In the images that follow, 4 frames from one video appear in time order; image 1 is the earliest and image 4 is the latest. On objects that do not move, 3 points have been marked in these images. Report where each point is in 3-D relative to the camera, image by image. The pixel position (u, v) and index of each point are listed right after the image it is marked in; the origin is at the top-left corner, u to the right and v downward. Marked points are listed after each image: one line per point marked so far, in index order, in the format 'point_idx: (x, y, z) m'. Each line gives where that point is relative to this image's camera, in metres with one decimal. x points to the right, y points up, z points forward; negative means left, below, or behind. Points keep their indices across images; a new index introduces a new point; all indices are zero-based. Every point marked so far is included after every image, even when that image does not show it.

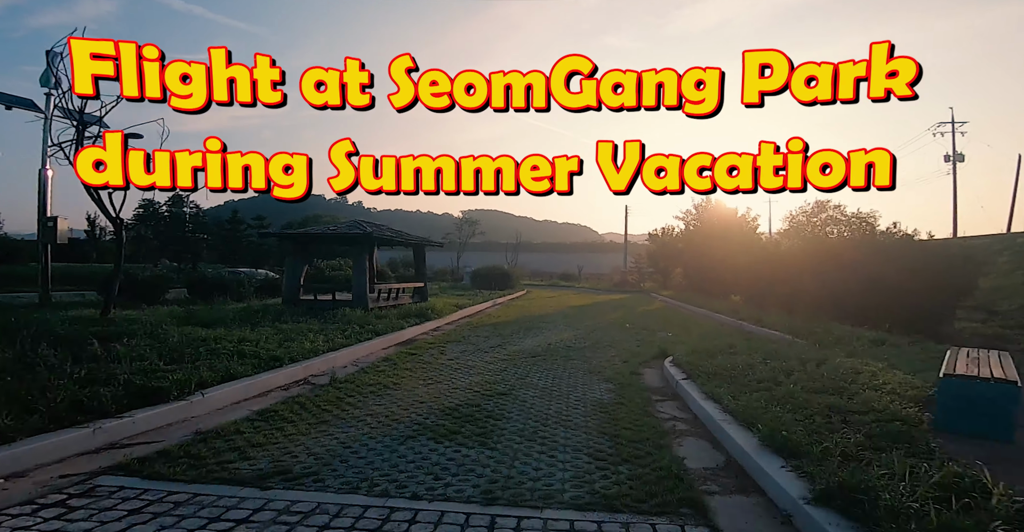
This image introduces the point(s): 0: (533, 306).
0: (+0.5, -1.2, +16.8) m
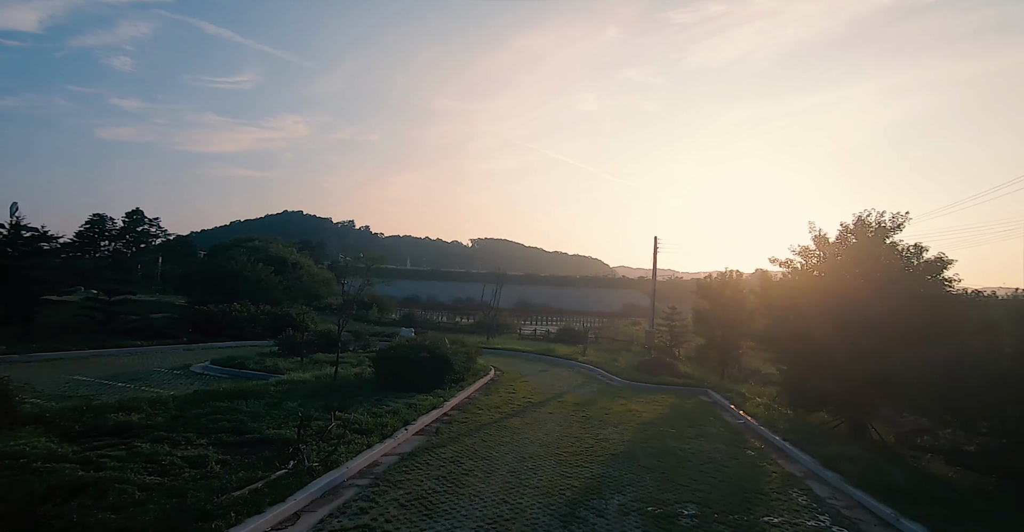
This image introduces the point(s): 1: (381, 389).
0: (-0.8, -2.3, +5.8) m
1: (-2.4, -2.2, +10.6) m
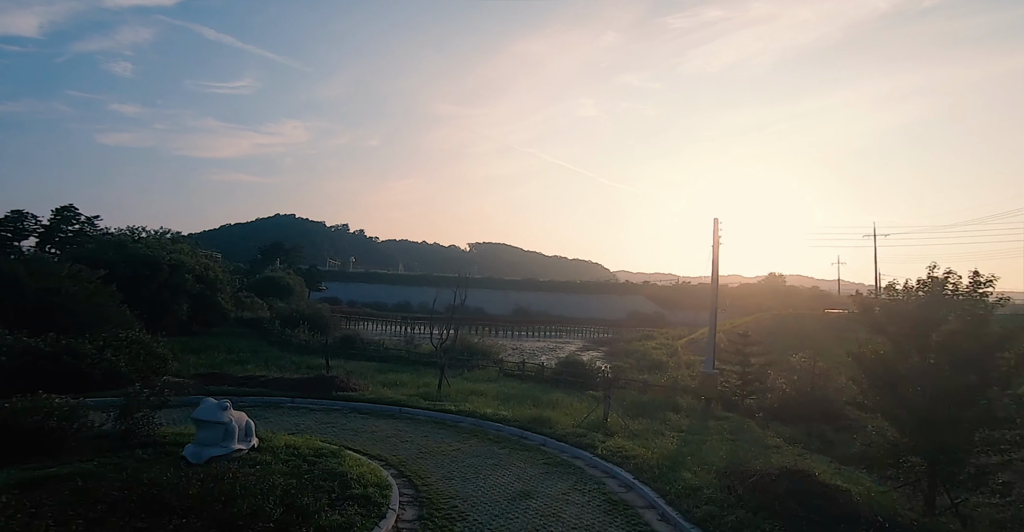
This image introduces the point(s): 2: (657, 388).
0: (-1.6, -2.0, -3.9) m
1: (-3.2, -2.0, +0.9) m
2: (+3.8, -3.2, +15.9) m
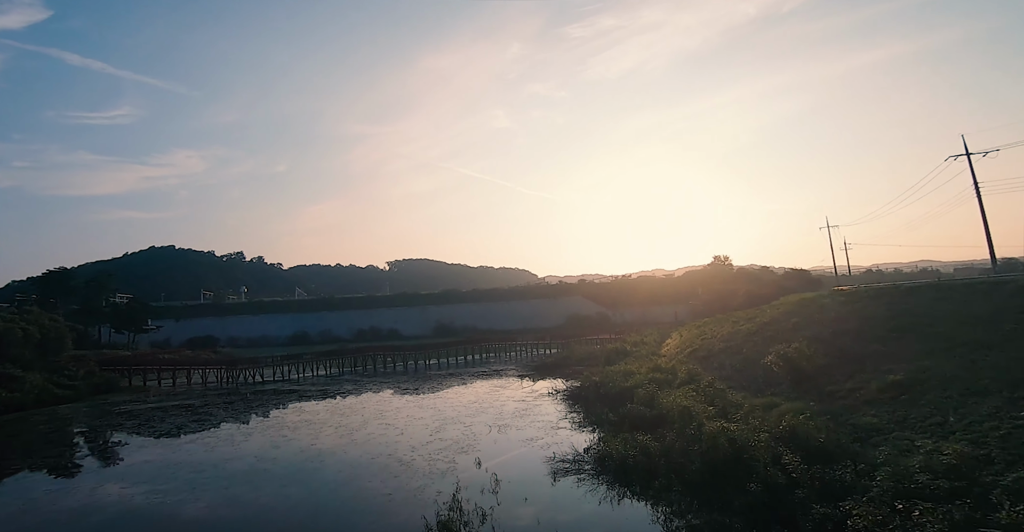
0: (-1.0, +0.1, -25.7) m
1: (-3.3, -0.2, -21.1) m
2: (+2.0, -1.2, -5.4) m
